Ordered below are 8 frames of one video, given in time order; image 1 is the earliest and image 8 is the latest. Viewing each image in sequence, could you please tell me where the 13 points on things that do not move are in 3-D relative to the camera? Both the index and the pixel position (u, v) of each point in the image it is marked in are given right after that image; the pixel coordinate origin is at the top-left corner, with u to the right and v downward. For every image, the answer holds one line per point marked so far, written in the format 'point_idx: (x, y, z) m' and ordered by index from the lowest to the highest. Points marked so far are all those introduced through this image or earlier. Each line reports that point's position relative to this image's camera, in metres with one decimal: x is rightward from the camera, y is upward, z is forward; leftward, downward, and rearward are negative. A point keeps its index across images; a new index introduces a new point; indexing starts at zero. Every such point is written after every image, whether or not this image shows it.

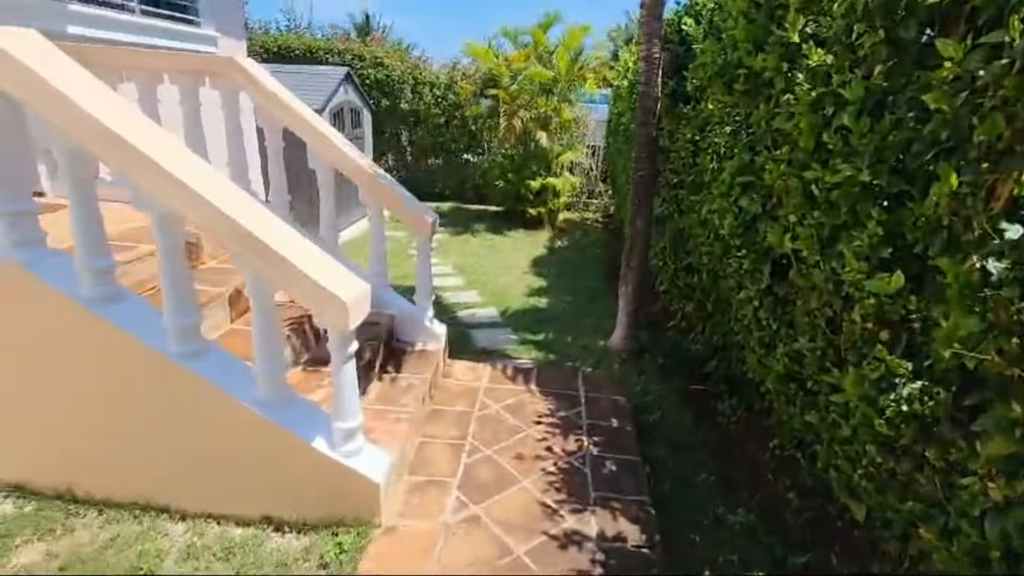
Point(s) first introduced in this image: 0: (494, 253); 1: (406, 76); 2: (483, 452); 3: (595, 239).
0: (-0.3, +0.6, +8.3) m
1: (-2.4, +4.8, +11.7) m
2: (-0.1, -0.8, +2.7) m
3: (+1.5, +0.9, +9.6) m
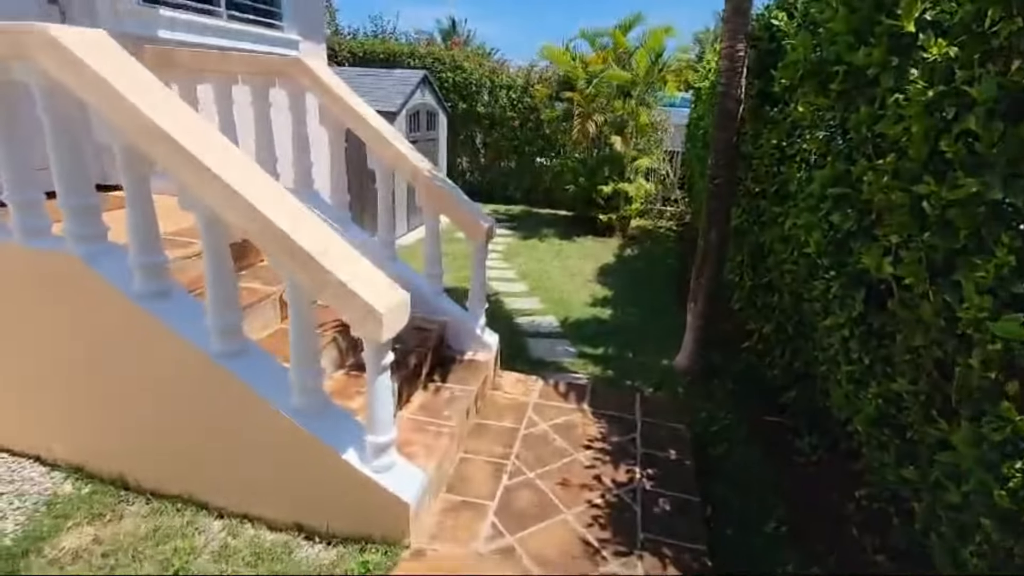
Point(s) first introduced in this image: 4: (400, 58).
0: (+0.8, +0.4, +8.1) m
1: (-0.6, +4.7, +11.8) m
2: (+0.1, -0.9, +2.5) m
3: (+2.7, +0.7, +9.1) m
4: (-2.6, +5.3, +12.0) m
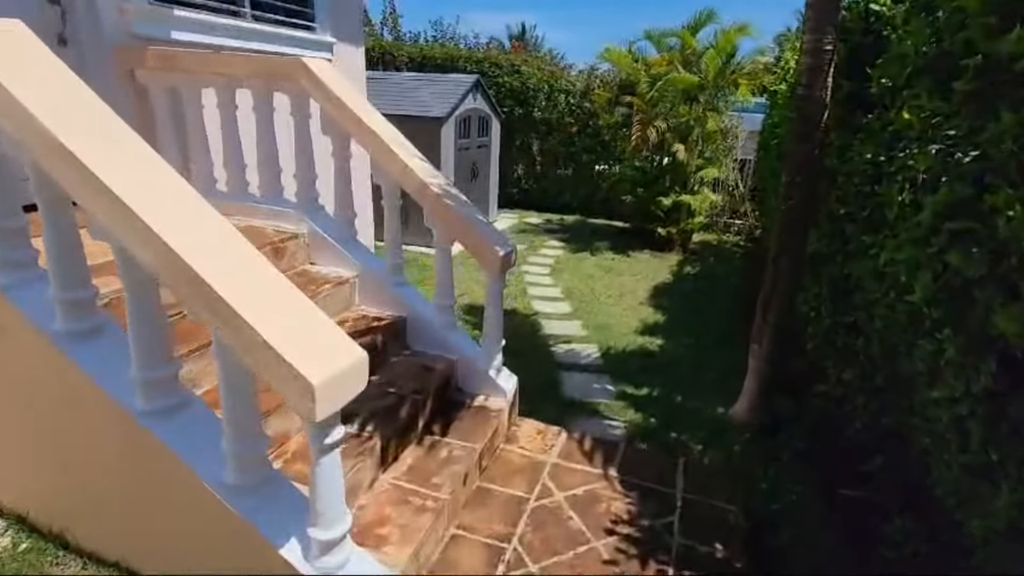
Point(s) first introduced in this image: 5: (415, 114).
0: (+1.5, +0.2, +7.6) m
1: (+0.7, +4.5, +11.4) m
2: (+0.1, -1.1, +2.0) m
3: (+3.5, +0.3, +8.3) m
4: (-1.2, +5.1, +11.8) m
5: (-1.4, +2.5, +7.6) m
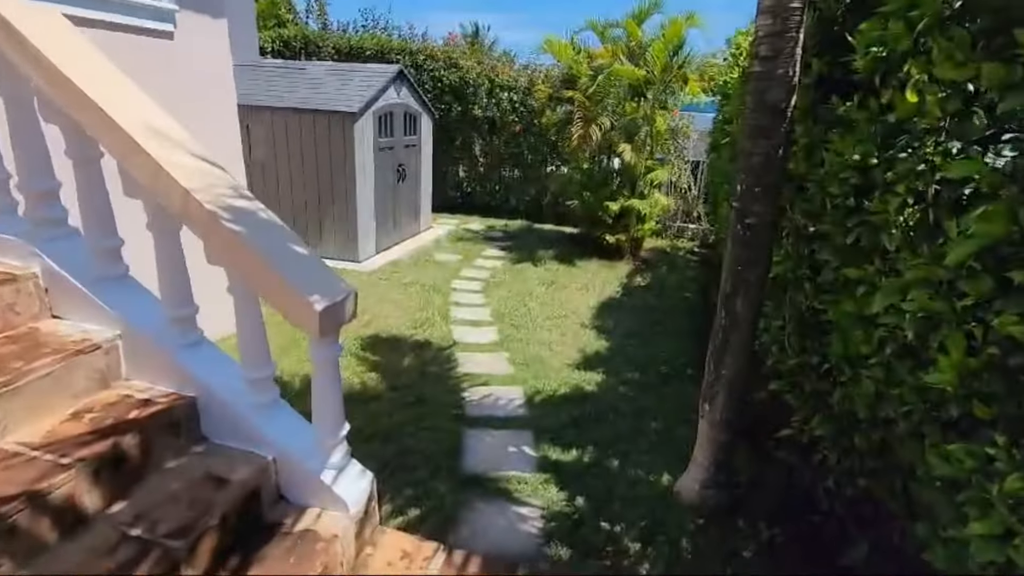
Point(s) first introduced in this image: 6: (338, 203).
0: (+0.5, 0.0, +6.8) m
1: (-0.6, +4.2, +10.5) m
2: (-0.4, -1.3, +1.1) m
3: (+2.5, +0.1, +7.7) m
4: (-2.5, +4.9, +10.8) m
5: (-2.4, +2.3, +6.6) m
6: (-2.3, +1.1, +6.9) m
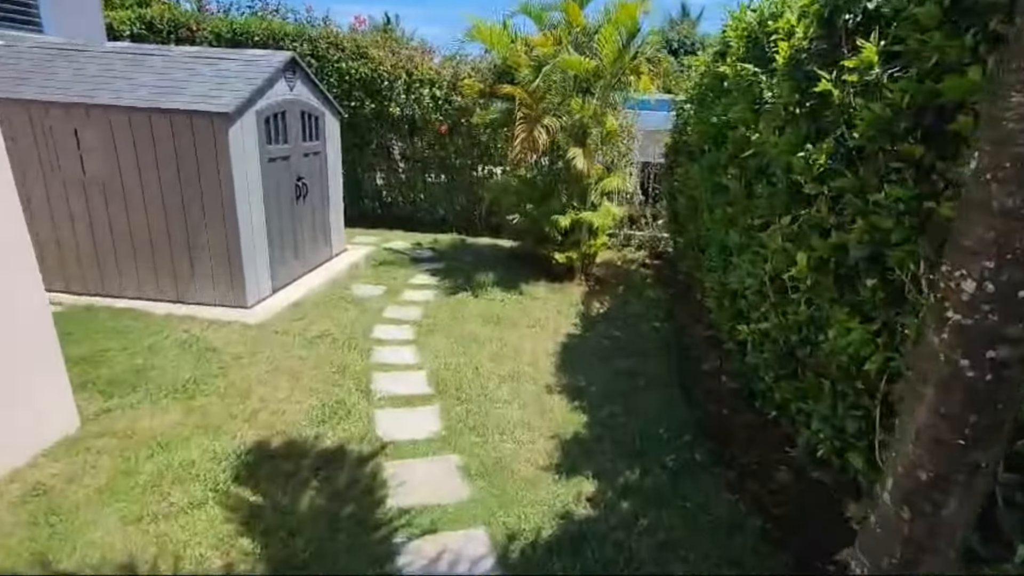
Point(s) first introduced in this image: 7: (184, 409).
0: (-0.1, -0.5, +5.5) m
1: (-2.0, +3.8, +9.0) m
2: (-0.2, -1.8, -0.2) m
3: (+1.7, -0.2, +6.7) m
4: (-3.9, +4.3, +9.0) m
5: (-3.1, +1.7, +4.9) m
6: (-3.0, +0.5, +5.2) m
7: (-2.2, -0.8, +3.5) m
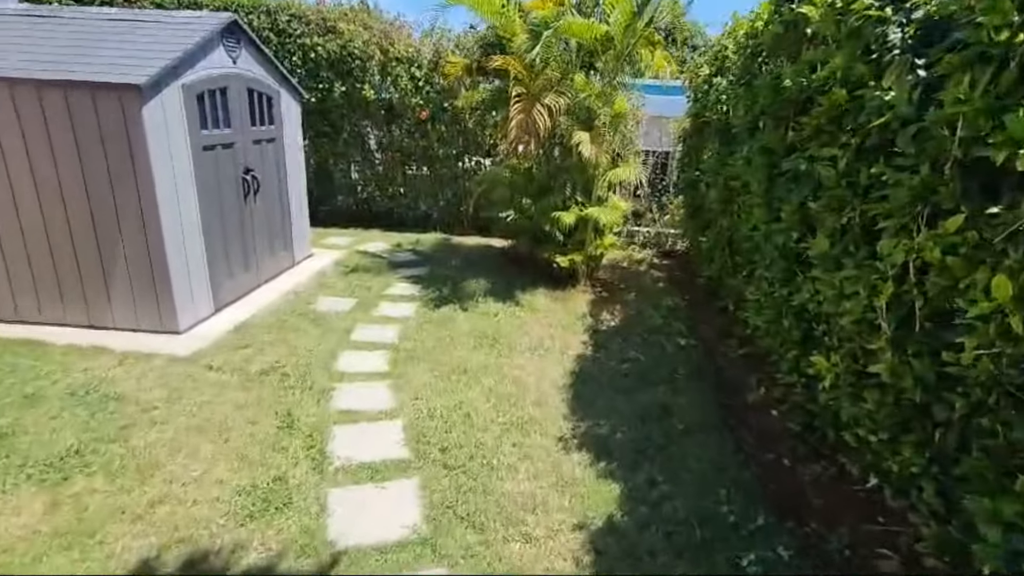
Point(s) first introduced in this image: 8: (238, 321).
0: (-0.1, -0.6, +4.5) m
1: (-2.1, +3.6, +7.9) m
2: (-0.1, -2.0, -1.2) m
3: (+1.7, -0.3, +5.7) m
4: (-4.1, +4.1, +7.9) m
5: (-3.1, +1.5, +3.8) m
6: (-3.0, +0.4, +4.1) m
7: (-2.2, -1.0, +2.5) m
8: (-2.4, -0.3, +4.6) m
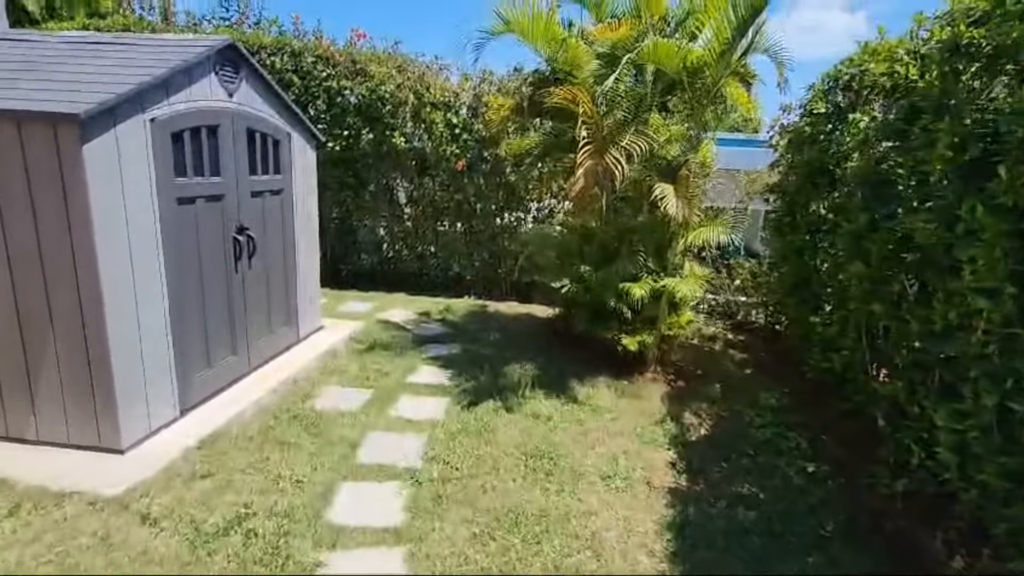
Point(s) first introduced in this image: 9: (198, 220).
0: (+0.3, -1.2, +3.1) m
1: (-1.5, +2.7, +7.1) m
2: (0.0, -2.1, -2.7) m
3: (+2.2, -1.1, +4.3) m
4: (-3.4, +3.2, +7.2) m
5: (-2.7, +1.0, +2.8) m
6: (-2.6, -0.2, +3.0) m
7: (-1.9, -1.4, +1.2) m
8: (-2.0, -0.9, +3.4) m
9: (-2.2, +0.5, +3.6) m
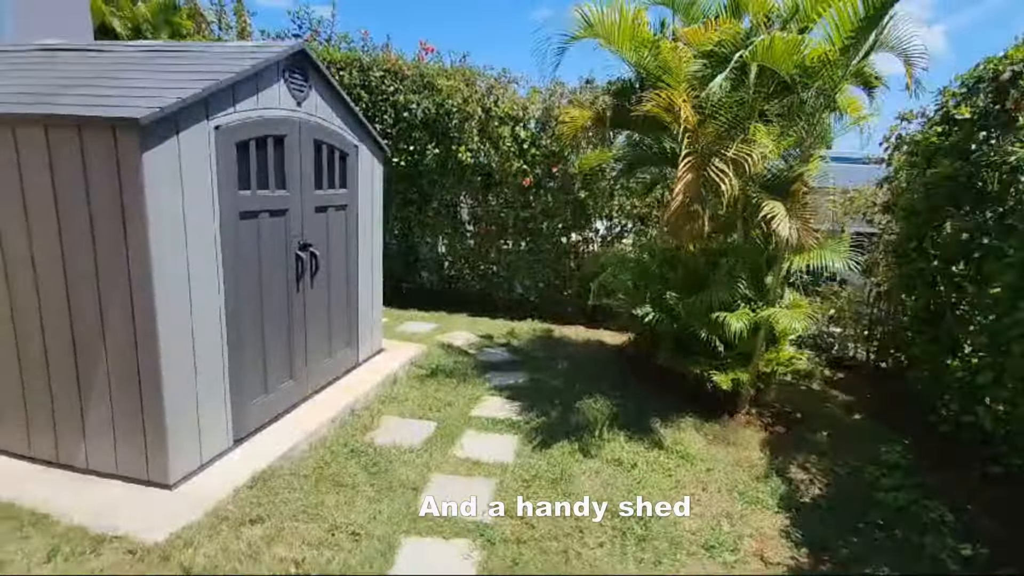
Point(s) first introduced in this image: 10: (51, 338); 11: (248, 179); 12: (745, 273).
0: (+0.7, -1.4, +2.6) m
1: (-0.5, +2.4, +6.8) m
2: (-0.1, -2.0, -3.2) m
3: (+2.7, -1.3, +3.6) m
4: (-2.5, +3.0, +7.1) m
5: (-2.2, +0.9, +2.6) m
6: (-2.1, -0.3, +2.8) m
7: (-1.6, -1.5, +0.9) m
8: (-1.5, -1.0, +3.1) m
9: (-1.6, +0.3, +3.4) m
10: (-2.5, -0.3, +2.9) m
11: (-1.6, +0.7, +3.2) m
12: (+1.9, +0.1, +4.2) m
